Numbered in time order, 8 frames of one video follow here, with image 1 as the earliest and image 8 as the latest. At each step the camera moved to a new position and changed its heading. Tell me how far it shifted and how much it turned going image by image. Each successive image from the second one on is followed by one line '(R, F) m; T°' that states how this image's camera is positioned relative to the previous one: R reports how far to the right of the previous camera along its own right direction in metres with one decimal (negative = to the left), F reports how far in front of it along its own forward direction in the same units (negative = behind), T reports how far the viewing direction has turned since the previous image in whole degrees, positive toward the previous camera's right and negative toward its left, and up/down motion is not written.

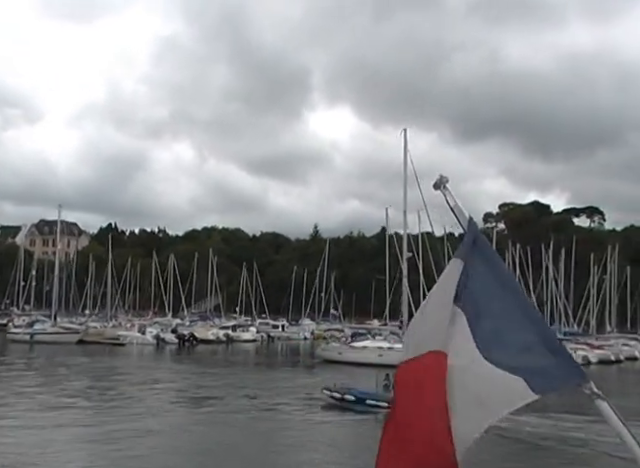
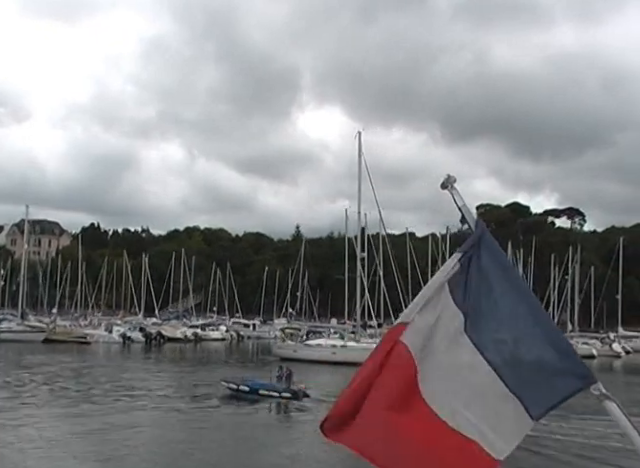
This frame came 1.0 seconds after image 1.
(+1.5, -1.1) m; +1°
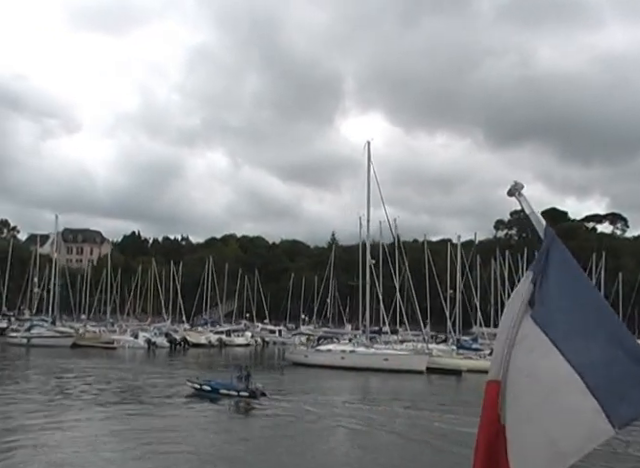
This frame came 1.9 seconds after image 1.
(+1.6, -1.1) m; -3°
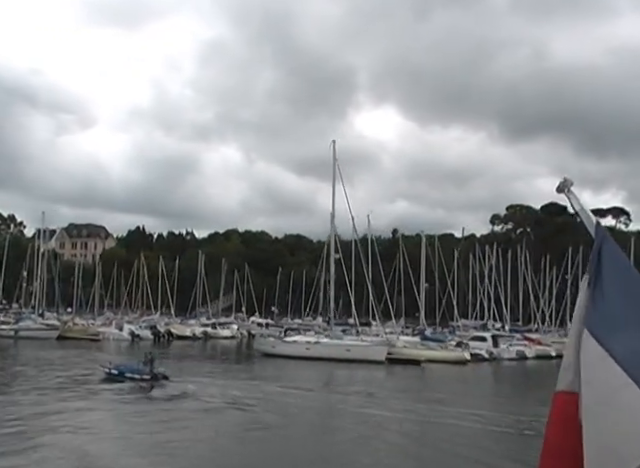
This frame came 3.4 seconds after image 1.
(+2.2, -1.8) m; -1°
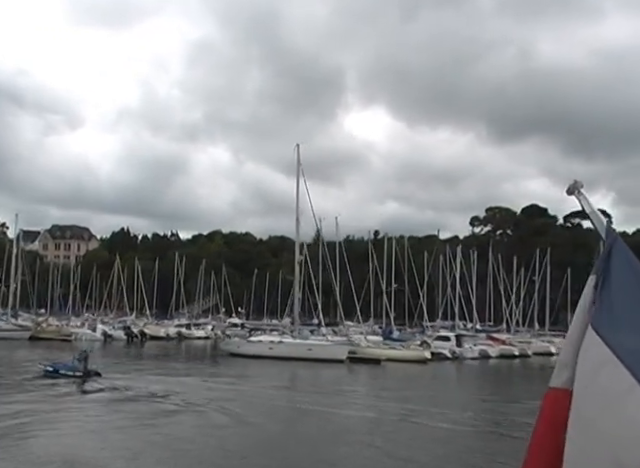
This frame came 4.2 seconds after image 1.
(+1.3, -1.1) m; +1°
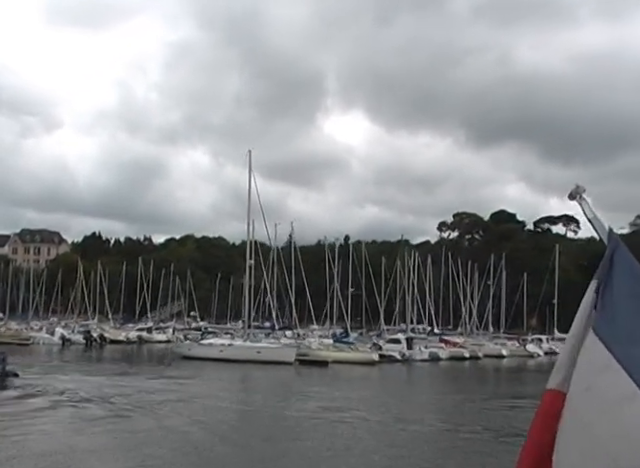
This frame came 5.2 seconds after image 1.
(+1.5, -1.1) m; +2°
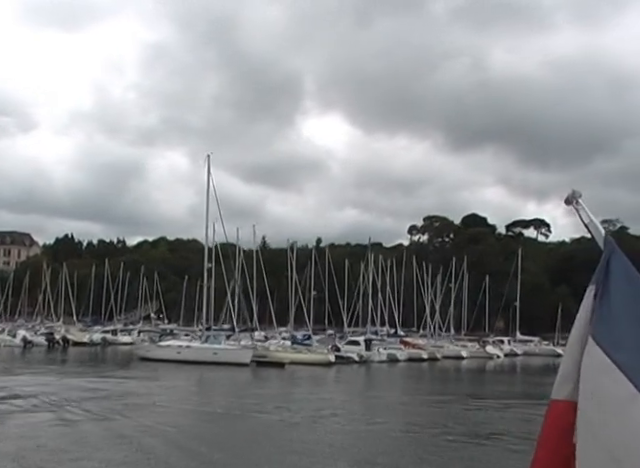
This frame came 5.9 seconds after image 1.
(+1.1, -0.8) m; +2°
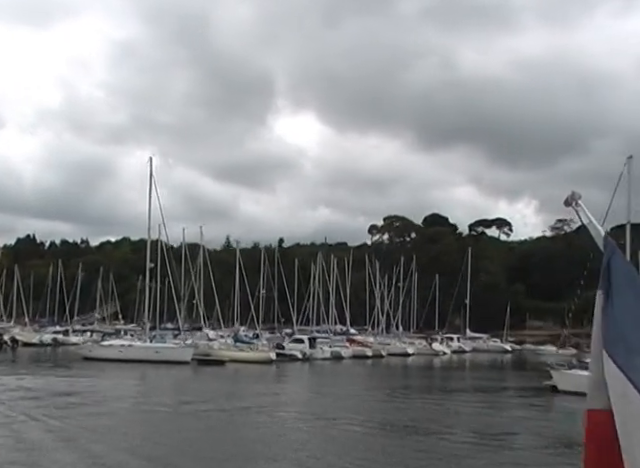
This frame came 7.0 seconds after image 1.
(+1.6, -1.0) m; +2°
